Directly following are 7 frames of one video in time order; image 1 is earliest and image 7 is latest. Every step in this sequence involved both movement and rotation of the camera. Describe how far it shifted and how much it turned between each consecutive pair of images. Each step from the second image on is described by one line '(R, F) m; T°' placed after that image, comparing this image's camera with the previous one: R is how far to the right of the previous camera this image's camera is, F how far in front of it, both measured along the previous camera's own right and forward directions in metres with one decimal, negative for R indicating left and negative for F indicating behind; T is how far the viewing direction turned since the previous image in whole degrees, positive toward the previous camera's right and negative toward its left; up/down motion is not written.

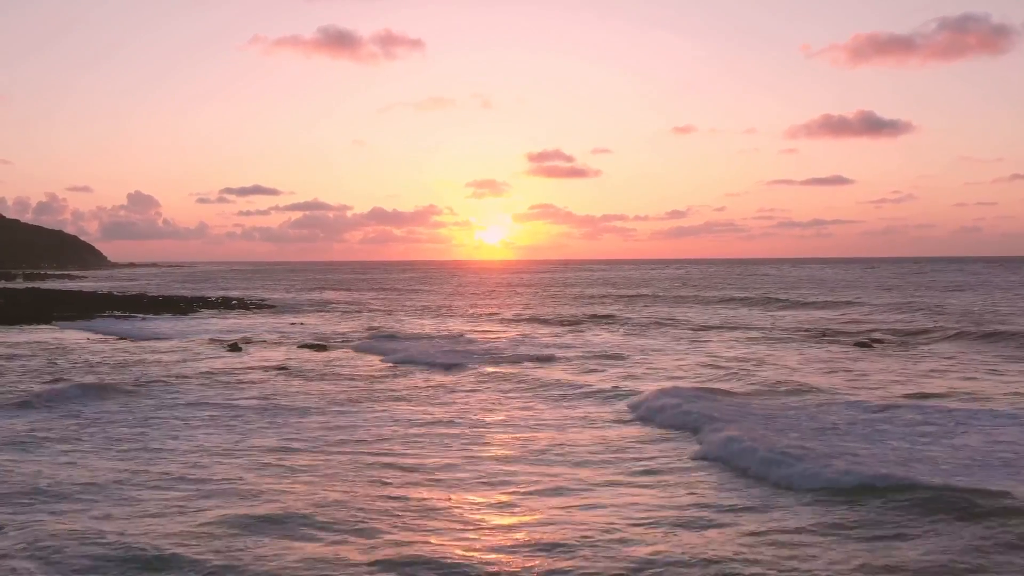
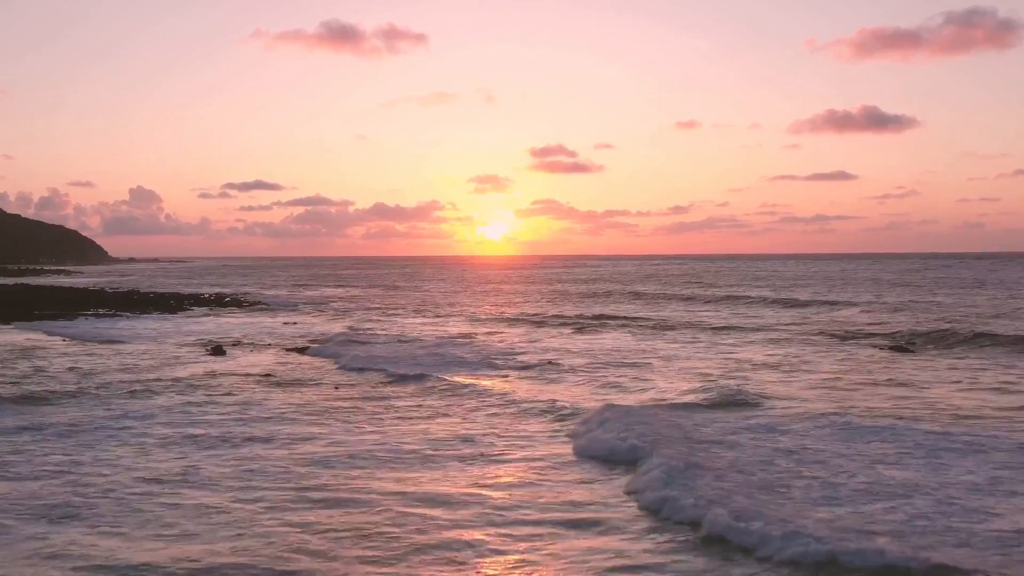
(0.0, +2.0) m; 0°
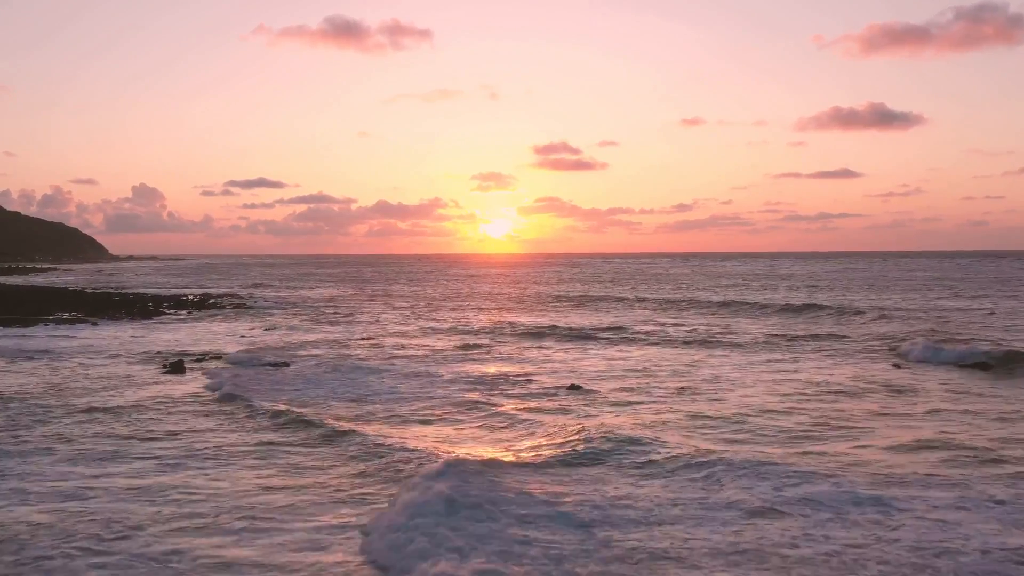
(-0.2, +4.1) m; 0°
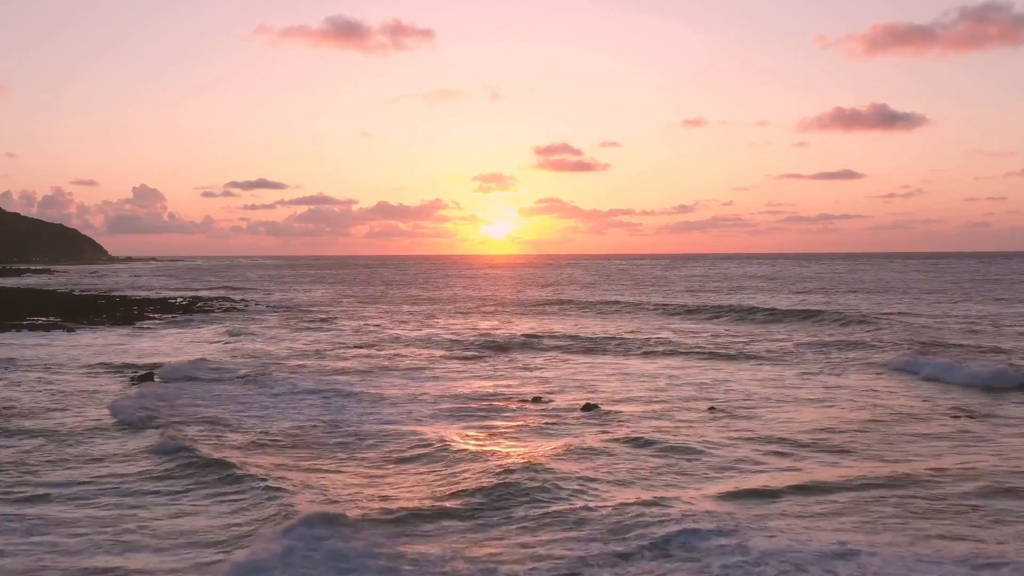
(-0.2, +2.5) m; 0°
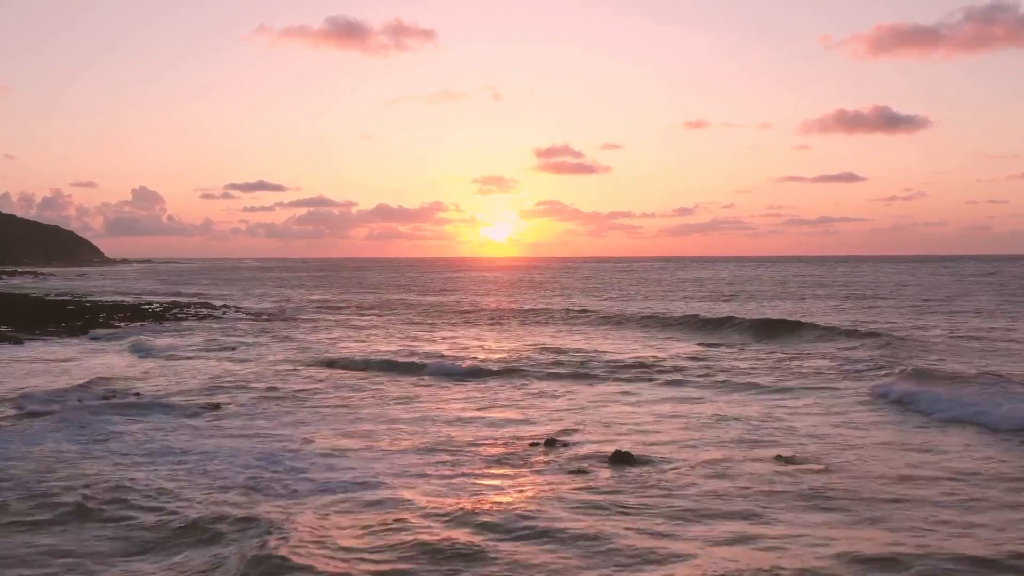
(-0.2, +4.2) m; 0°
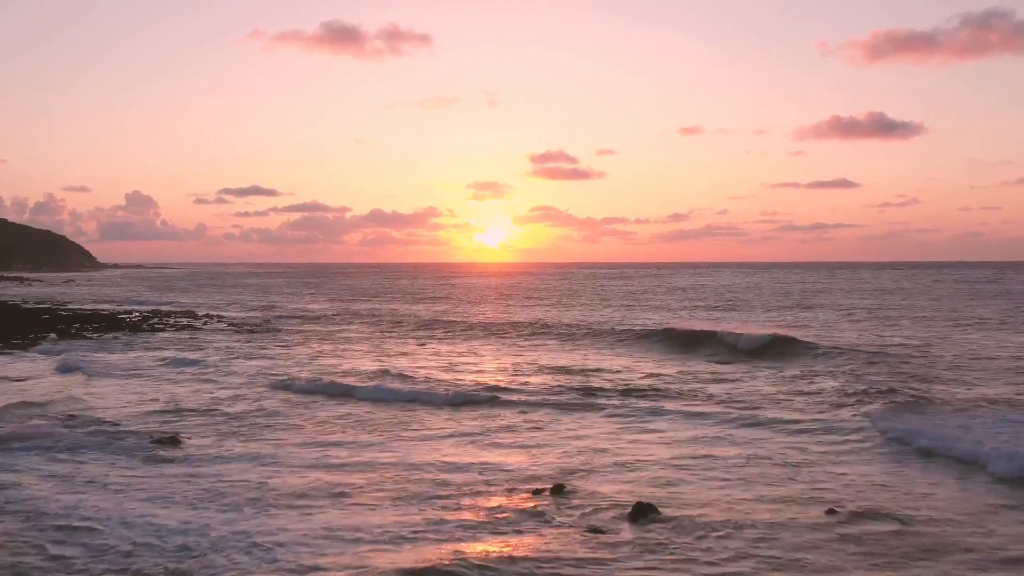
(-0.1, +2.3) m; 0°
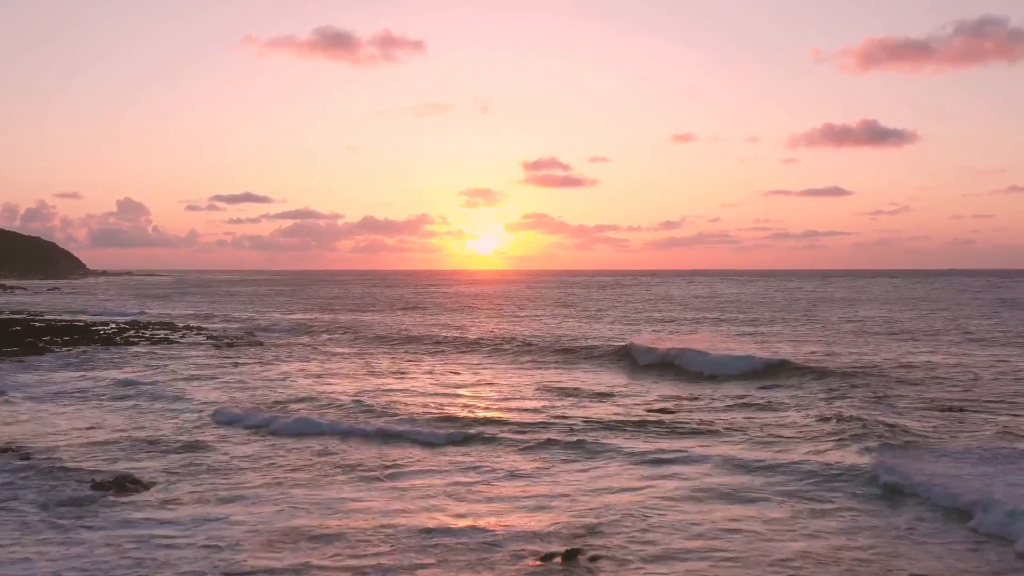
(-0.2, +2.3) m; +1°
